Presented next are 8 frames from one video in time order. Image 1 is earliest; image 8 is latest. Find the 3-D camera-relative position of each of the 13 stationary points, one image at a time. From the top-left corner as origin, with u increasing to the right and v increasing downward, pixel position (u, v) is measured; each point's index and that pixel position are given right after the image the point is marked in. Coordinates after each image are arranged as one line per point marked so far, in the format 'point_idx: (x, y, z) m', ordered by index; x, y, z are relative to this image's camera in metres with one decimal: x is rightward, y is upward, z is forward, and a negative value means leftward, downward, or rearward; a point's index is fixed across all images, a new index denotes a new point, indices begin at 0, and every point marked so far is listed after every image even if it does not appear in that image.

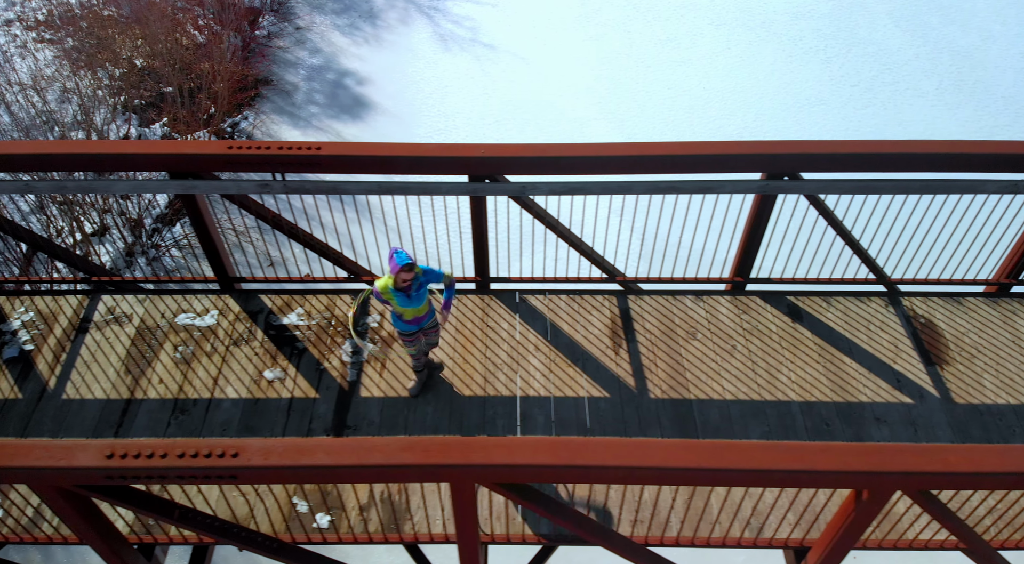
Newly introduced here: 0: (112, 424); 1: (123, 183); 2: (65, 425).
0: (-2.9, -1.0, +4.9) m
1: (-2.8, +0.7, +5.0) m
2: (-3.2, -1.0, +4.9) m
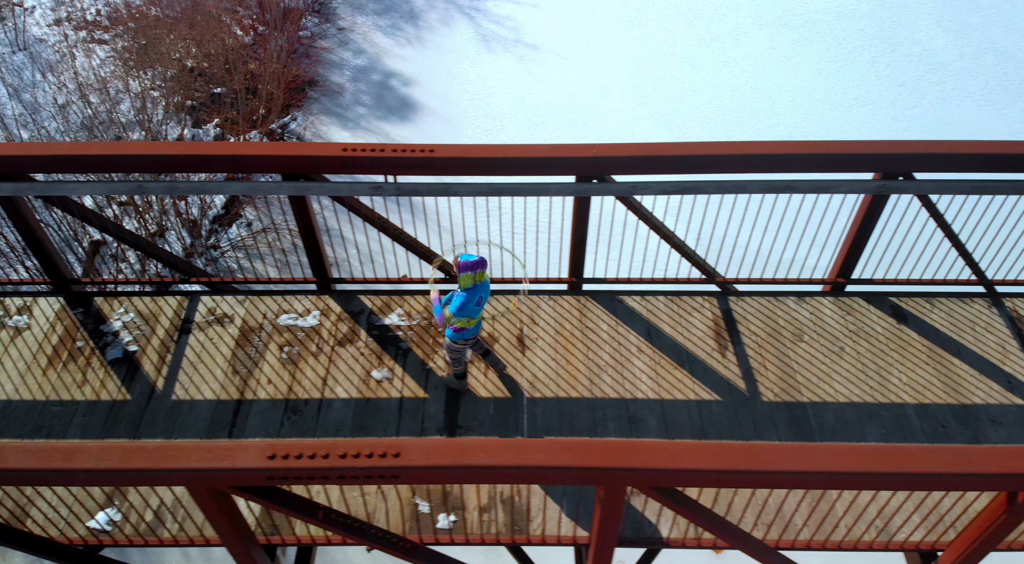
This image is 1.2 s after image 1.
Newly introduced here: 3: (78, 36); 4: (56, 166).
0: (-2.1, -1.0, +4.9) m
1: (-2.0, +0.7, +5.0) m
2: (-2.4, -1.0, +4.9) m
3: (-7.7, +4.5, +12.6) m
4: (-3.3, +0.8, +5.0) m
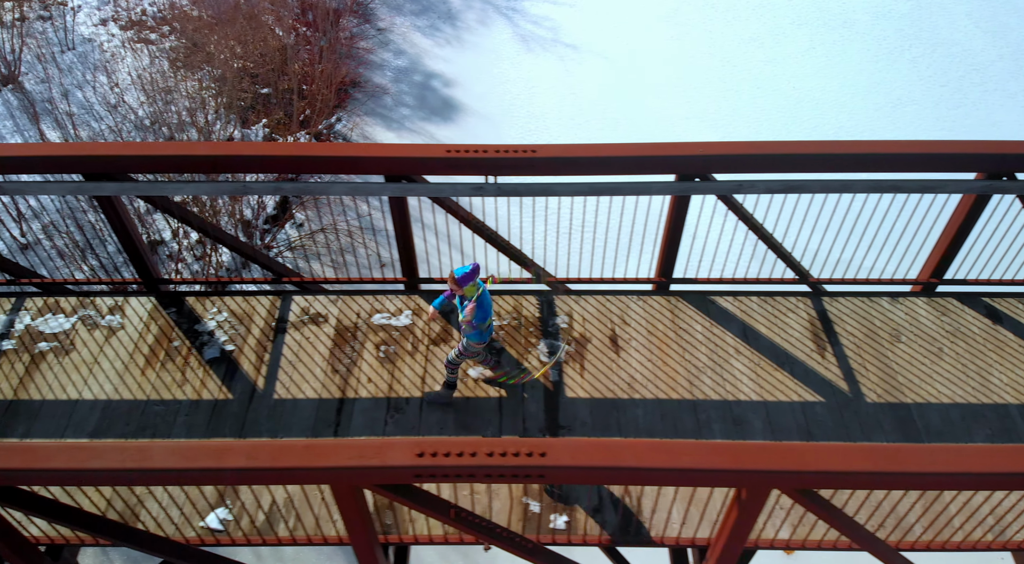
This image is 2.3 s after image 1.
0: (-1.3, -1.0, +4.9) m
1: (-1.3, +0.7, +5.0) m
2: (-1.7, -1.0, +4.9) m
3: (-7.0, +4.5, +12.7) m
4: (-2.6, +0.9, +5.0) m
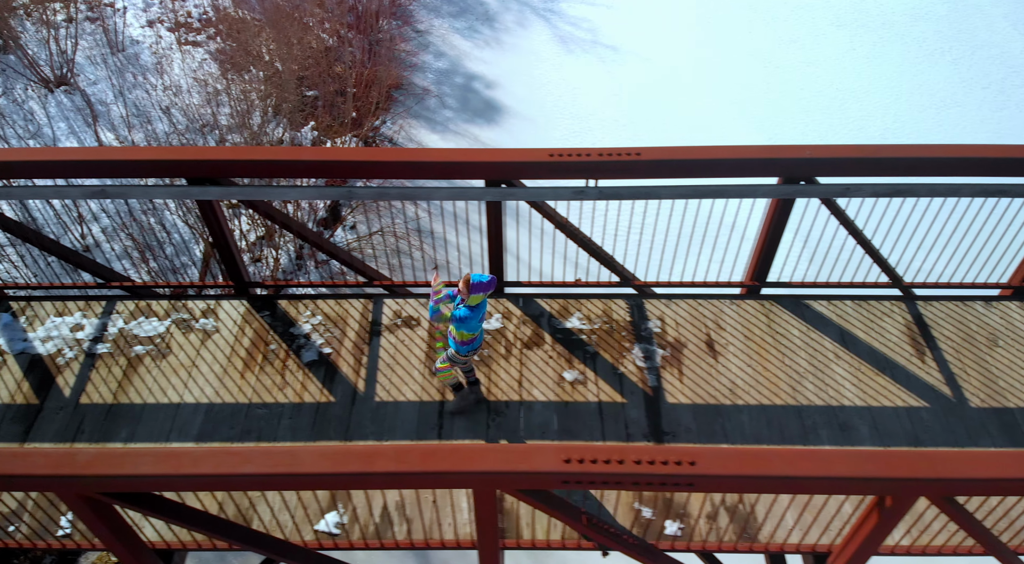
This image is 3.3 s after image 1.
0: (-0.6, -1.0, +4.9) m
1: (-0.5, +0.7, +5.0) m
2: (-0.9, -1.1, +4.9) m
3: (-6.2, +4.5, +12.7) m
4: (-1.8, +0.8, +5.0) m
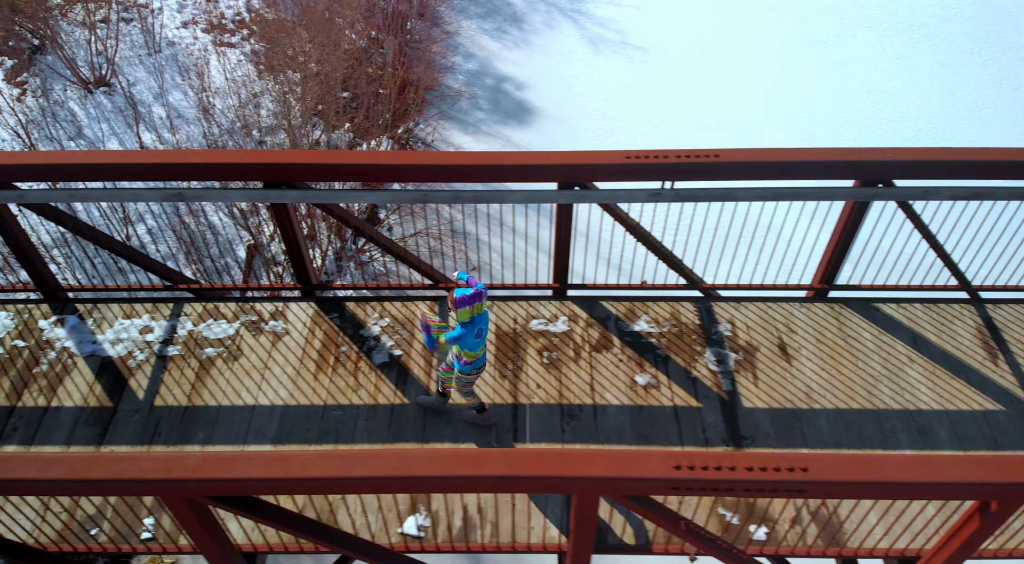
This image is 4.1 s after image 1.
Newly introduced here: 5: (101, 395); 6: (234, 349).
0: (0.0, -1.1, +4.9) m
1: (0.0, +0.7, +5.0) m
2: (-0.4, -1.1, +4.9) m
3: (-5.6, +4.5, +12.7) m
4: (-1.3, +0.8, +5.0) m
5: (-3.1, -0.8, +5.2) m
6: (-2.2, -0.5, +5.4) m
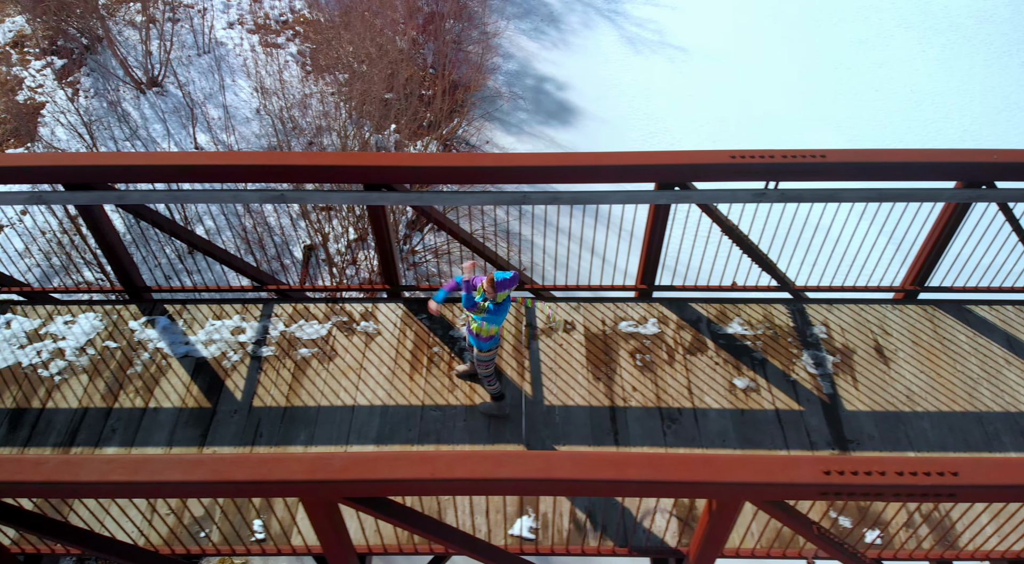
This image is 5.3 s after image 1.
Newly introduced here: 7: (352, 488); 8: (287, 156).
0: (+0.7, -1.1, +4.9) m
1: (+0.7, +0.7, +5.0) m
2: (+0.4, -1.1, +4.9) m
3: (-4.9, +4.5, +12.7) m
4: (-0.5, +0.8, +5.0) m
5: (-2.4, -0.9, +5.2) m
6: (-1.5, -0.5, +5.4) m
7: (-0.8, -1.0, +3.5) m
8: (-1.7, +1.0, +5.1) m
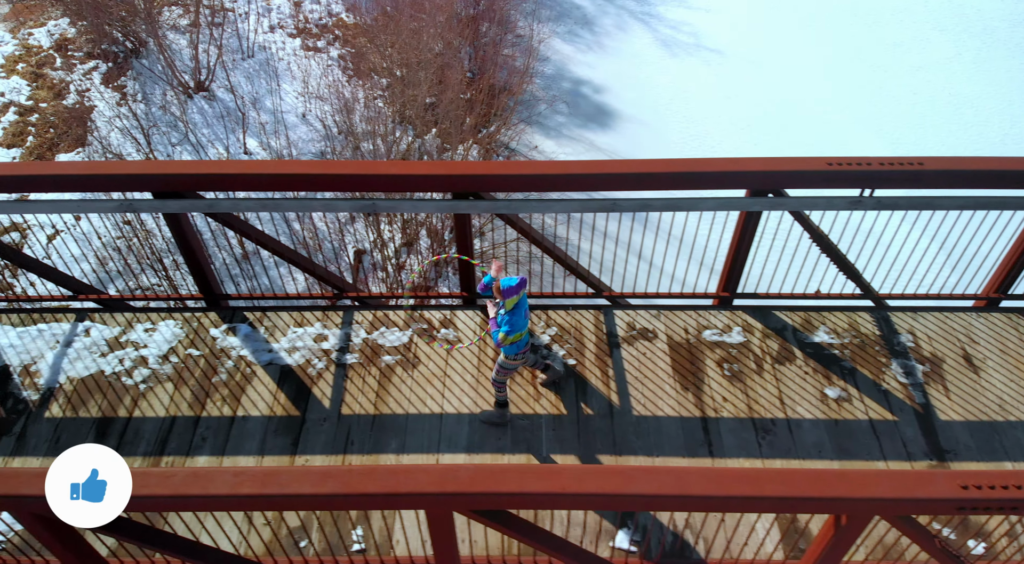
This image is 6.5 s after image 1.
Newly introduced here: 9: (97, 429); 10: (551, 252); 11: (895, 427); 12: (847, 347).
0: (+1.4, -1.1, +4.9) m
1: (+1.4, +0.6, +5.0) m
2: (+1.0, -1.2, +4.9) m
3: (-4.2, +4.4, +12.7) m
4: (+0.1, +0.7, +5.0) m
5: (-1.7, -0.9, +5.2) m
6: (-0.8, -0.6, +5.4) m
7: (-0.2, -1.1, +3.4) m
8: (-1.0, +0.9, +5.1) m
9: (-3.1, -1.1, +5.1) m
10: (+0.3, +0.3, +5.5) m
11: (+2.7, -1.0, +4.9) m
12: (+2.6, -0.5, +5.3) m
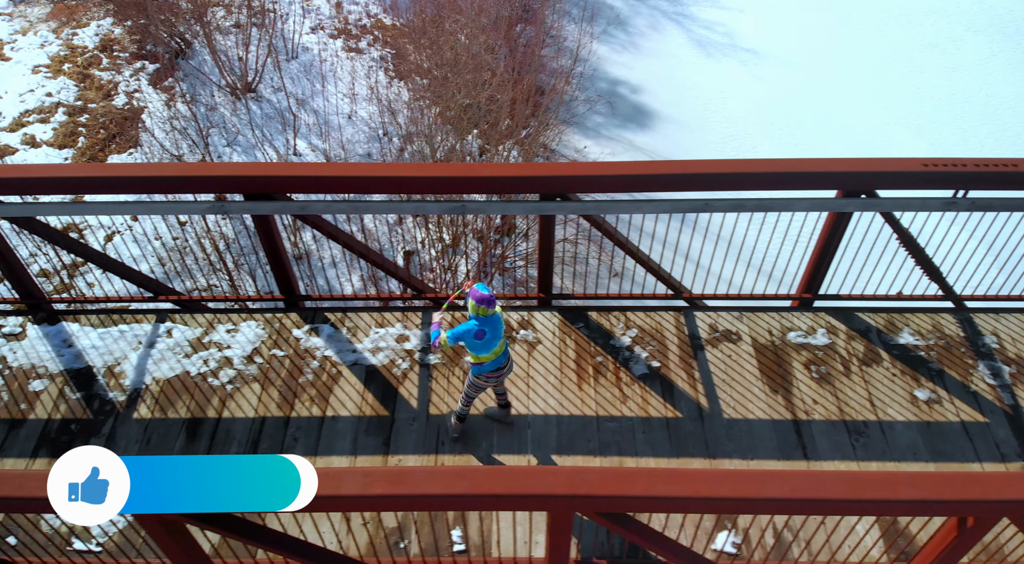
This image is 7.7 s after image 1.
0: (+2.0, -1.2, +4.9) m
1: (+2.1, +0.6, +5.0) m
2: (+1.7, -1.2, +4.9) m
3: (-3.5, +4.4, +12.7) m
4: (+0.8, +0.7, +5.0) m
5: (-1.0, -0.9, +5.2) m
6: (-0.1, -0.6, +5.4) m
7: (+0.5, -1.1, +3.5) m
8: (-0.4, +0.9, +5.2) m
9: (-2.4, -1.1, +5.1) m
10: (+1.0, +0.2, +5.6) m
11: (+3.4, -1.0, +4.9) m
12: (+3.3, -0.5, +5.3) m
